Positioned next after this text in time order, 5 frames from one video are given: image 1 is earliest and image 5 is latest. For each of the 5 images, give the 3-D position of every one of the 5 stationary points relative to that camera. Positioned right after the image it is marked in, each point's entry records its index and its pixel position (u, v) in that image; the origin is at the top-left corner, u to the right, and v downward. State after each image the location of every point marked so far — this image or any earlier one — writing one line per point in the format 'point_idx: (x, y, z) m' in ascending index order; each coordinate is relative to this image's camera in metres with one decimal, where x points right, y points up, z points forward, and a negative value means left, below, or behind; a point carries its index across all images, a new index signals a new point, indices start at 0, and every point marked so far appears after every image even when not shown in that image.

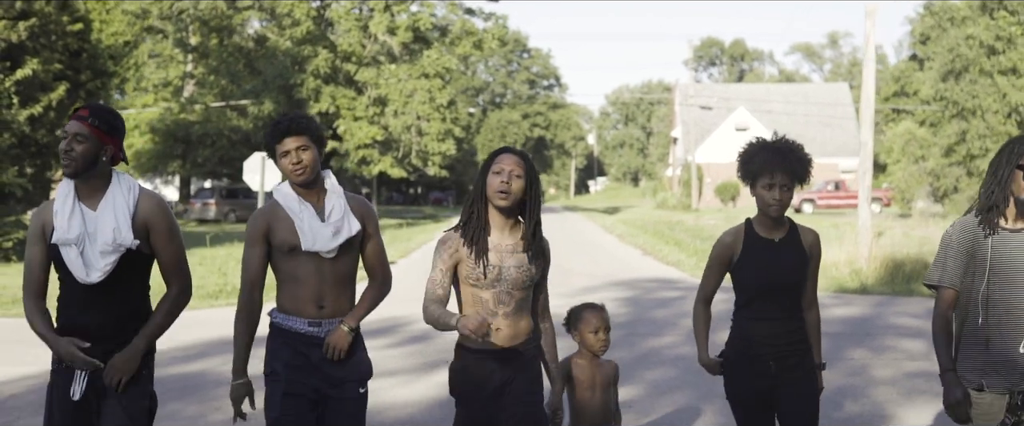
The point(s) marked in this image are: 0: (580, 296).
0: (+1.0, -1.2, +17.7) m
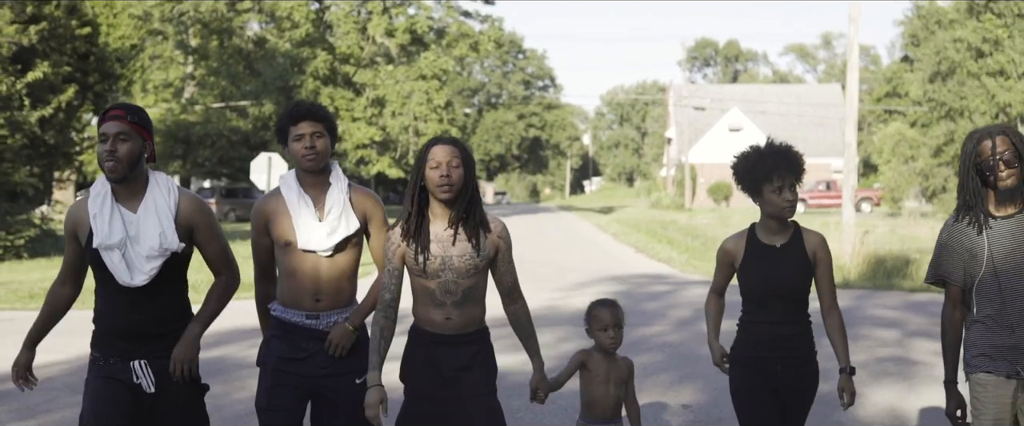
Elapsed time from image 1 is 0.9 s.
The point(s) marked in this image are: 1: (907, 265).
0: (+1.0, -1.2, +18.4) m
1: (+6.8, -0.9, +19.5) m
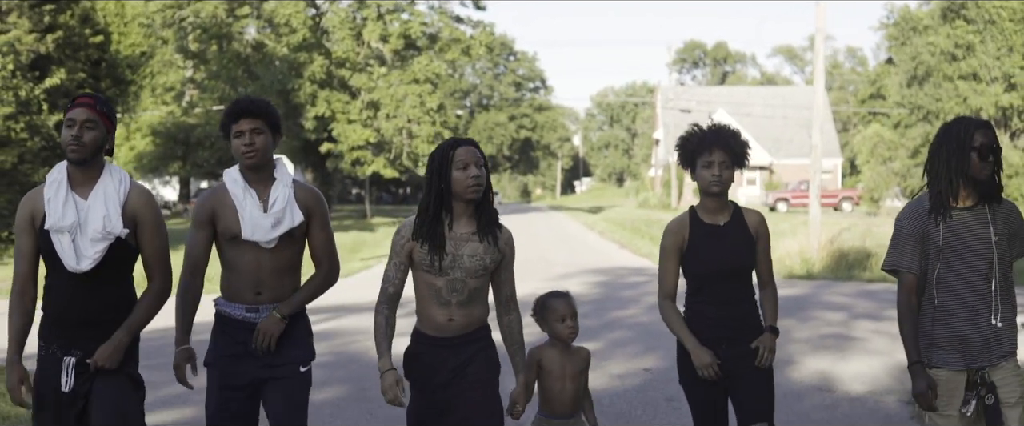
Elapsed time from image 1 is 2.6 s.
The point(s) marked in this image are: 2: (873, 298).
0: (+0.9, -1.2, +19.8) m
1: (+6.6, -0.8, +20.9) m
2: (+4.4, -1.0, +13.7) m
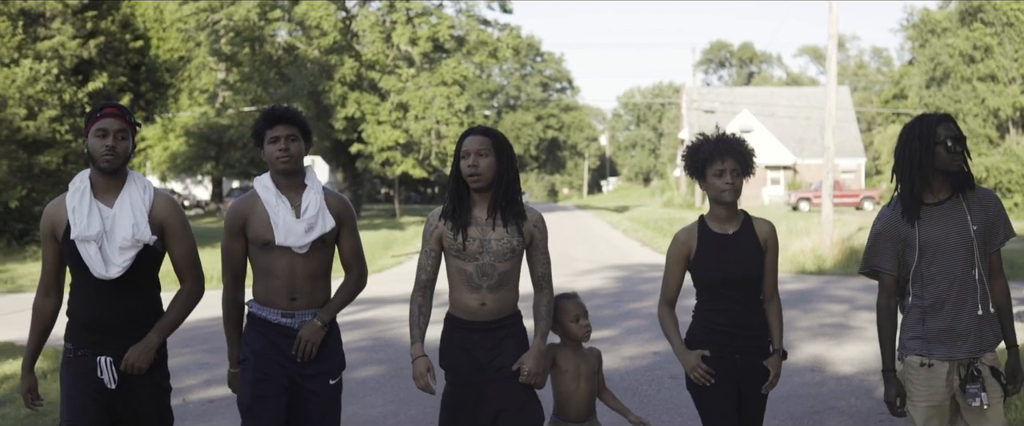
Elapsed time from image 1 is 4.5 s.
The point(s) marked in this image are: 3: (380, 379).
0: (+1.3, -1.1, +20.5) m
1: (+7.1, -0.8, +21.5) m
2: (+4.6, -1.0, +14.3) m
3: (-1.3, -1.6, +10.5) m
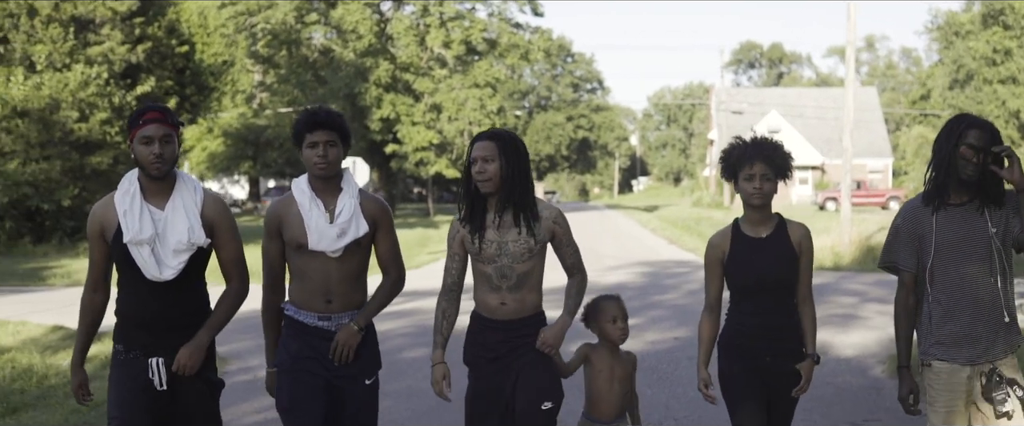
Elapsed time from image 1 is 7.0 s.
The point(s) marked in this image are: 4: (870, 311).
0: (+1.9, -1.1, +21.4) m
1: (+7.7, -0.8, +22.2) m
2: (+5.0, -1.0, +15.1) m
3: (-1.0, -1.5, +11.4) m
4: (+4.1, -1.1, +12.8) m
